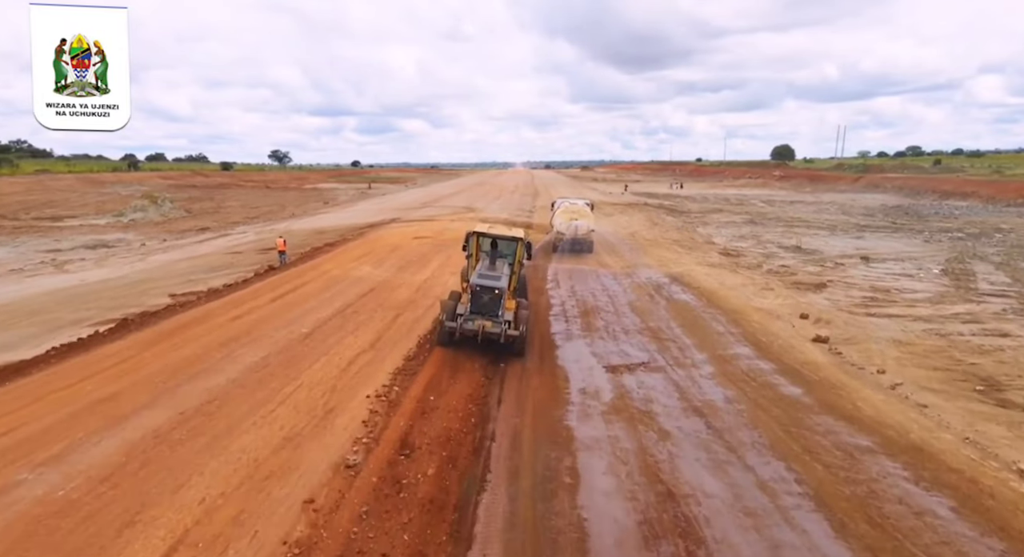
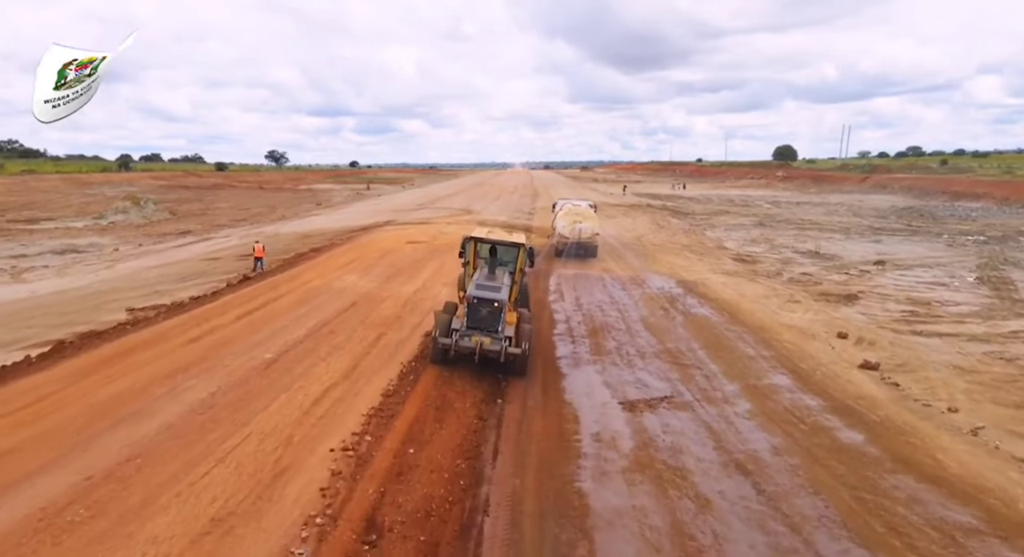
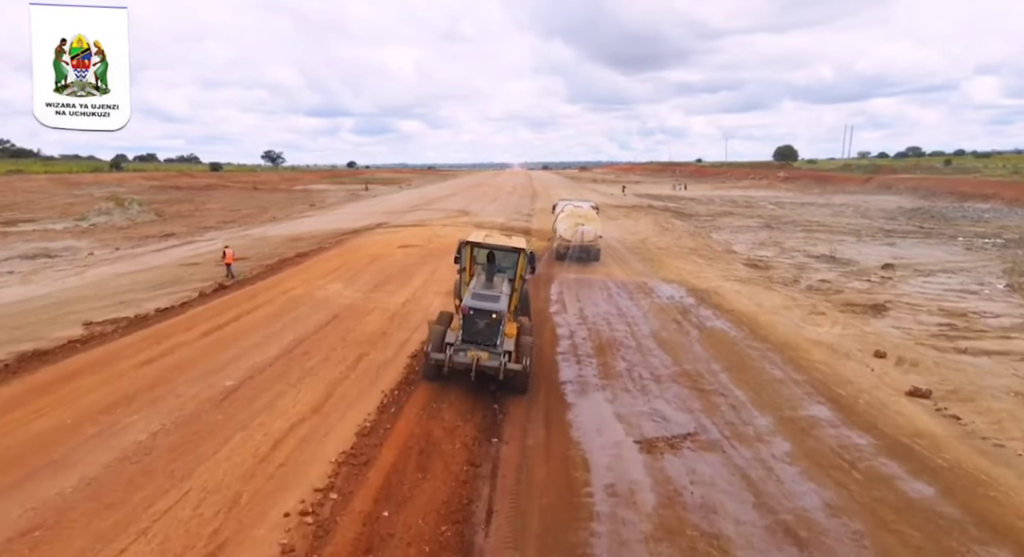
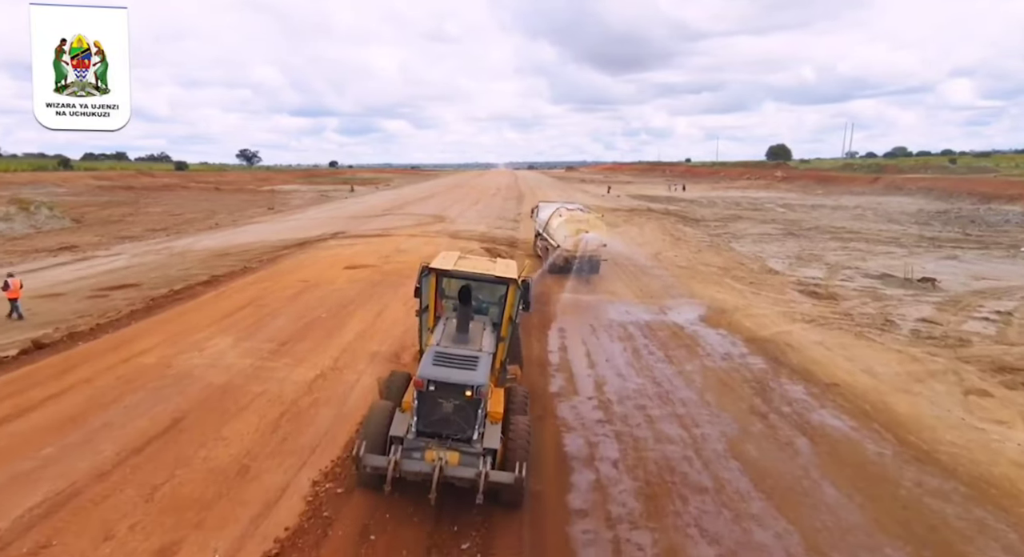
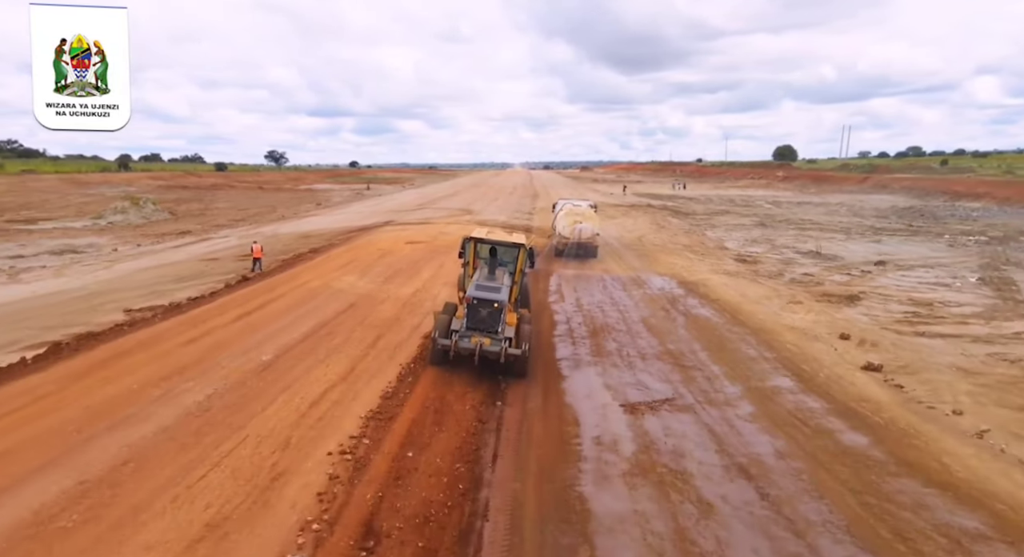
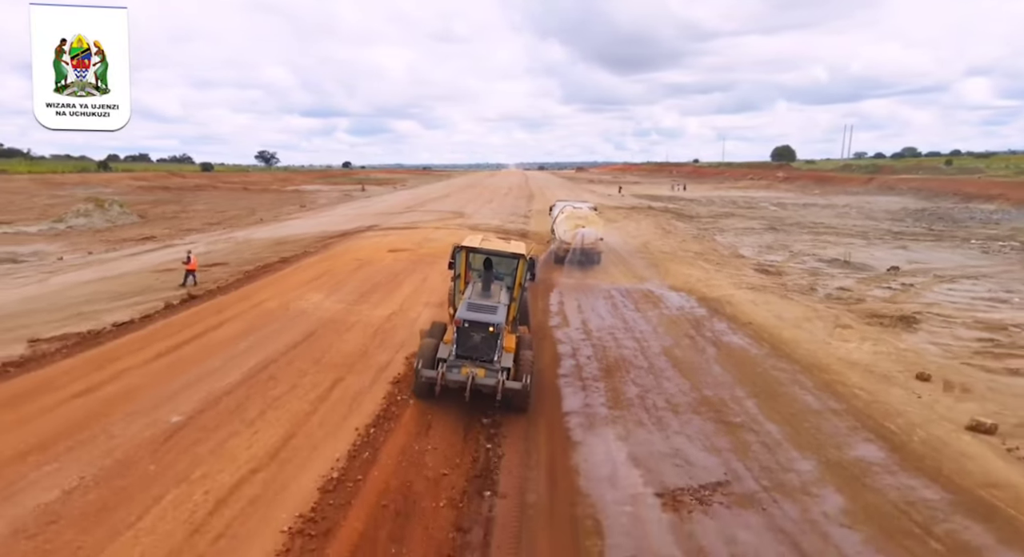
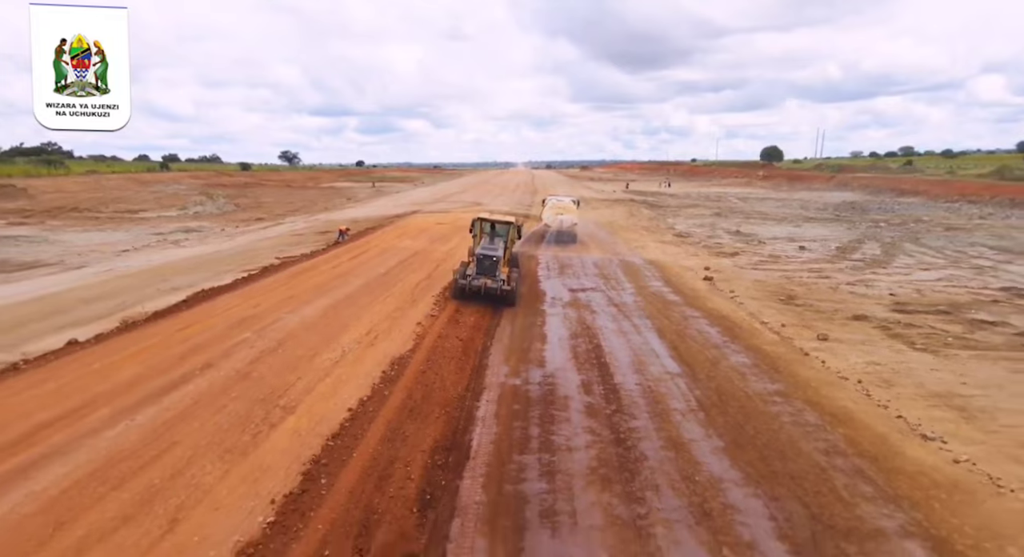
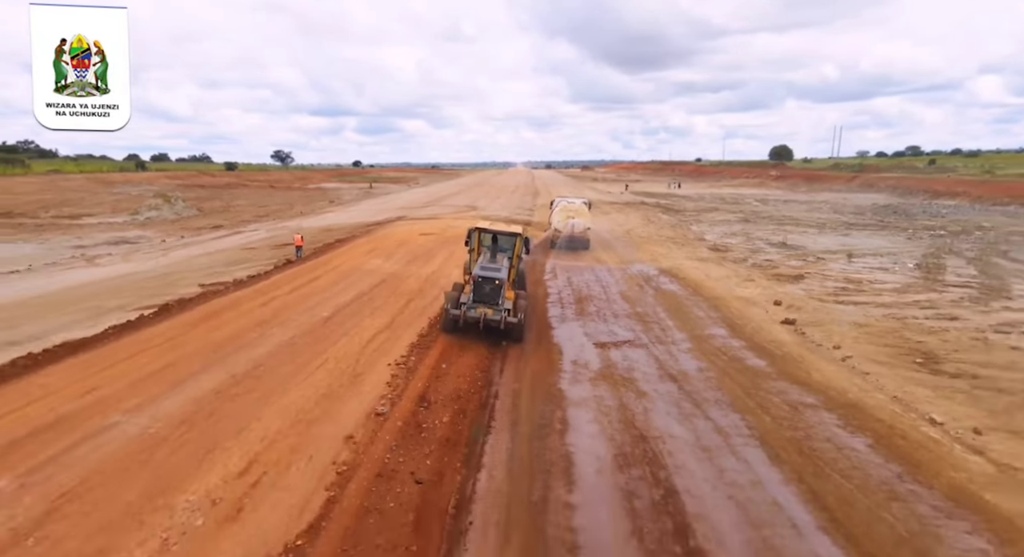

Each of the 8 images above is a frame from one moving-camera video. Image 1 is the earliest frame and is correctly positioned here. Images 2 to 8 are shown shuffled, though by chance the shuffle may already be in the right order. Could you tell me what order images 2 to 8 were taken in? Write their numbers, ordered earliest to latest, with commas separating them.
2, 3, 4, 6, 5, 8, 7
